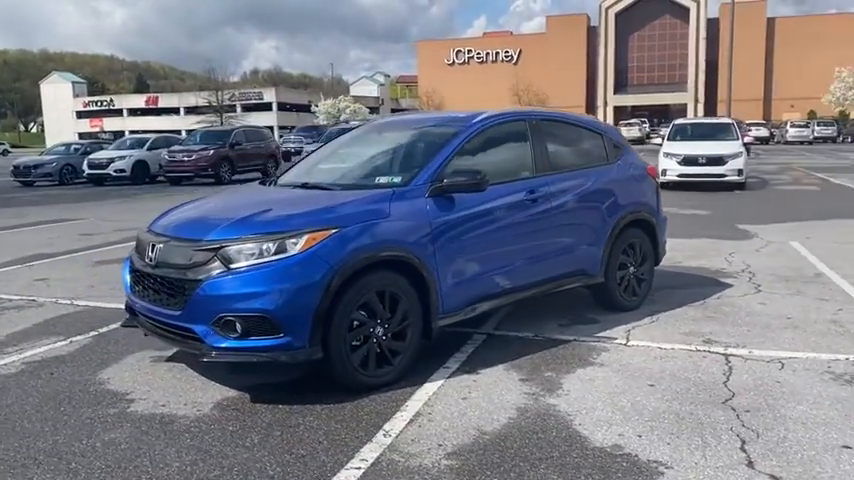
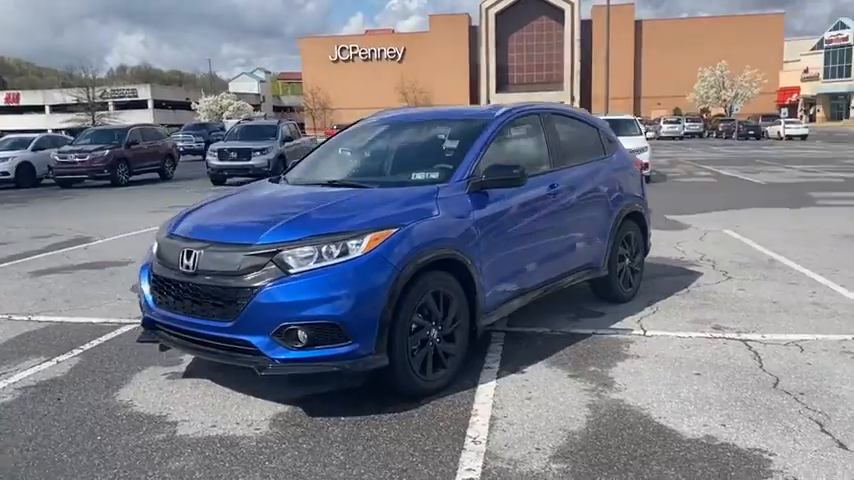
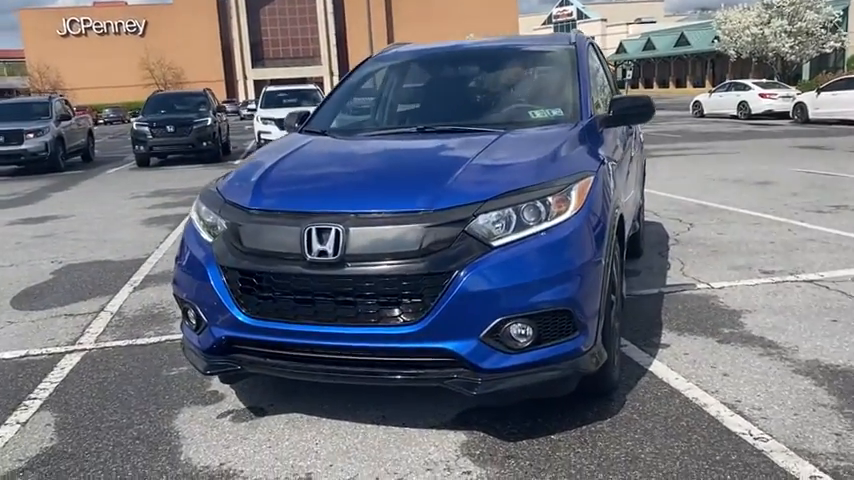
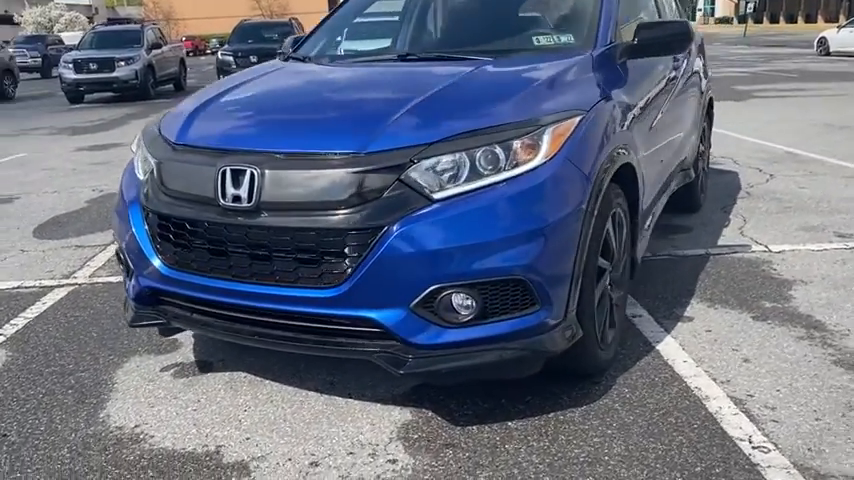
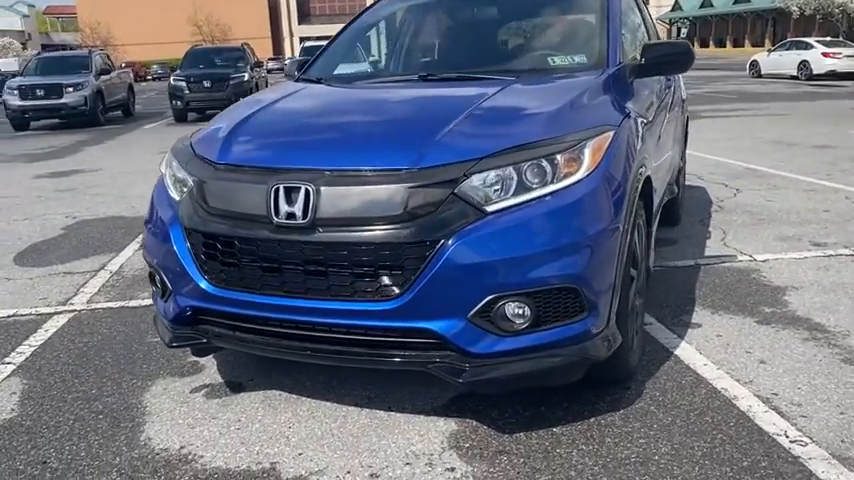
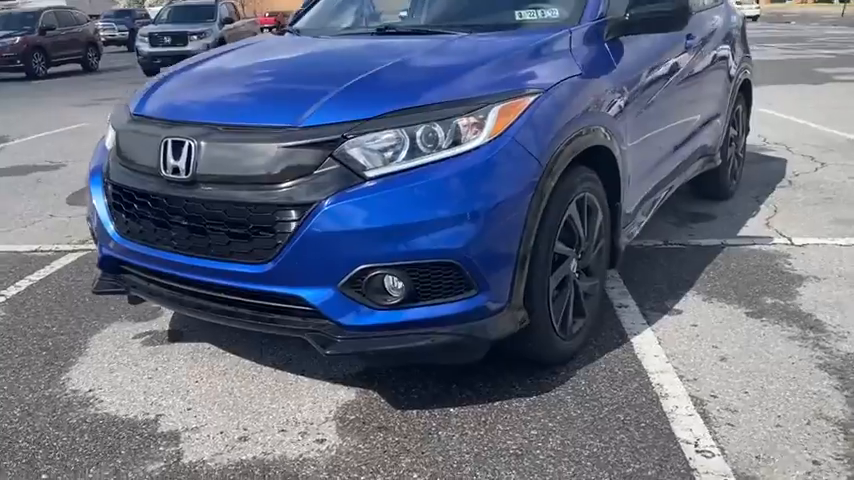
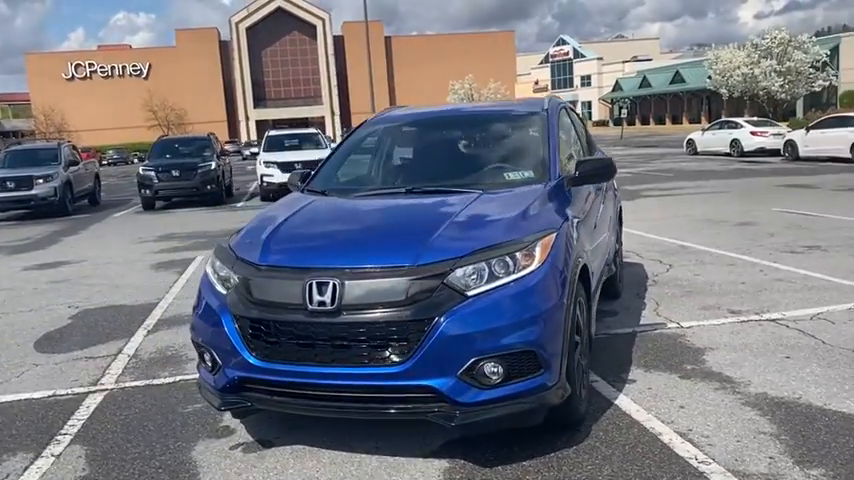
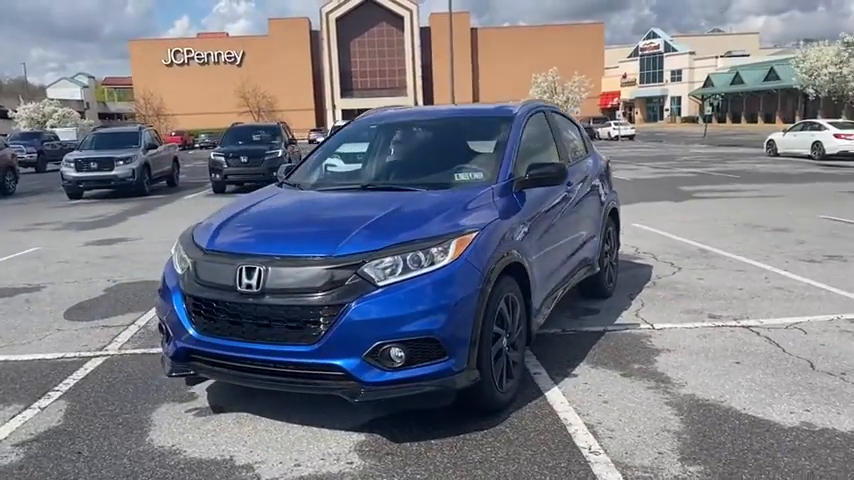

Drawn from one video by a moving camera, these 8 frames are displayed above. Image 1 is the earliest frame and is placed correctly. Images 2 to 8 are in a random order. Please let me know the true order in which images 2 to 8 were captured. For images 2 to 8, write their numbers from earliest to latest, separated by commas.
2, 8, 7, 3, 5, 4, 6
